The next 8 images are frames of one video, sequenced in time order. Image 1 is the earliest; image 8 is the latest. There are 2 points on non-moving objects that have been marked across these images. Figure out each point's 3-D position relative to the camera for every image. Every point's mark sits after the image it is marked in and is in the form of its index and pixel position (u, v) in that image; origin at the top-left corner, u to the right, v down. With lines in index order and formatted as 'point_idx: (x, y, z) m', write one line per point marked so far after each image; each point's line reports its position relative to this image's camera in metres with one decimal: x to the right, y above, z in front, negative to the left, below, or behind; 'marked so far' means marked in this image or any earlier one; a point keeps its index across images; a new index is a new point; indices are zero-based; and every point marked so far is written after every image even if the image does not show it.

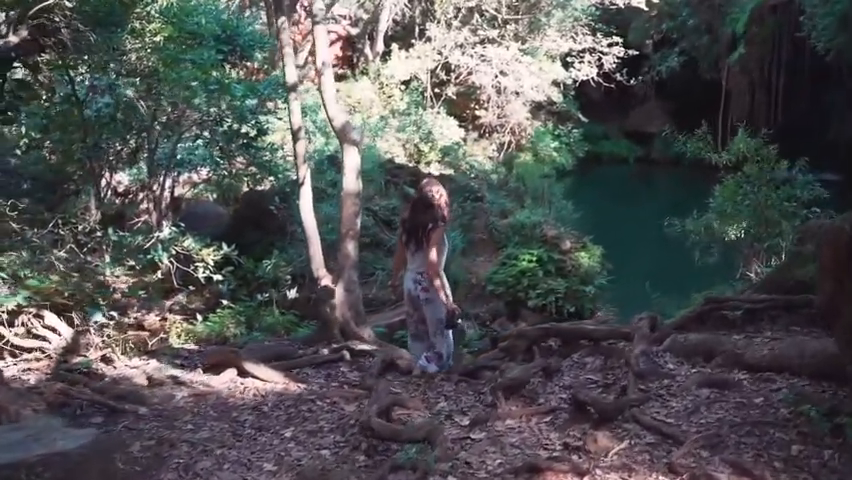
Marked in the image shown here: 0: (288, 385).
0: (-1.0, -1.0, +5.5) m
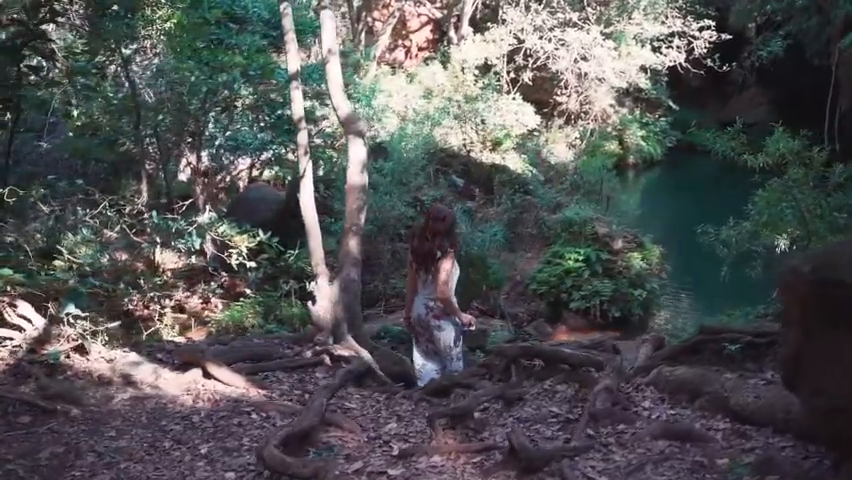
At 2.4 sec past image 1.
0: (-1.2, -1.0, +5.2) m
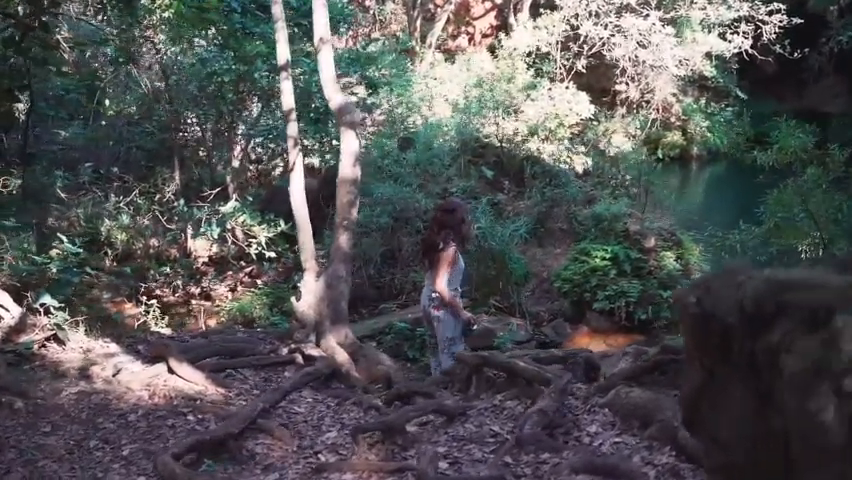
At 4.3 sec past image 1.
0: (-1.4, -1.0, +5.1) m
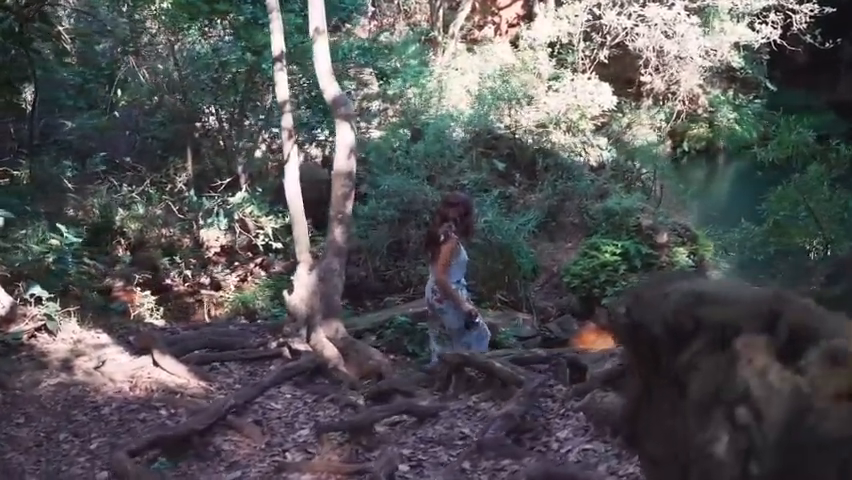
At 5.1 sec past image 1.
0: (-1.5, -0.9, +5.1) m
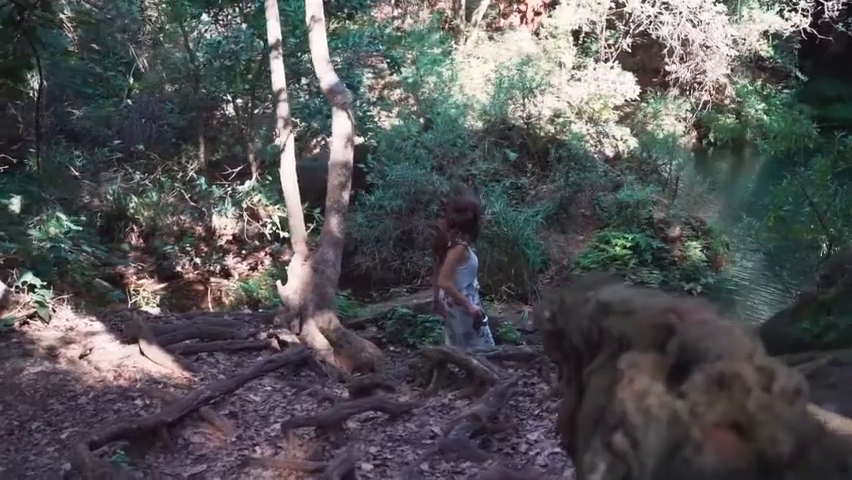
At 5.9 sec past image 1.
0: (-1.6, -0.9, +5.1) m
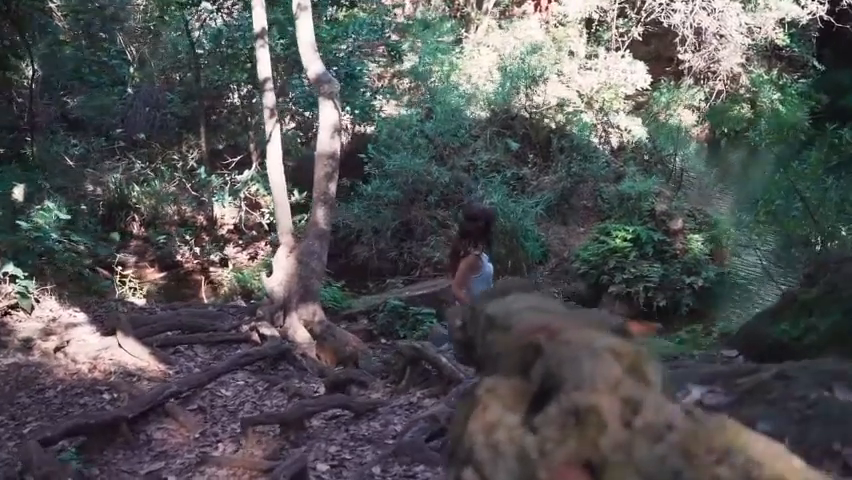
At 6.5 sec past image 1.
0: (-1.8, -0.8, +5.1) m
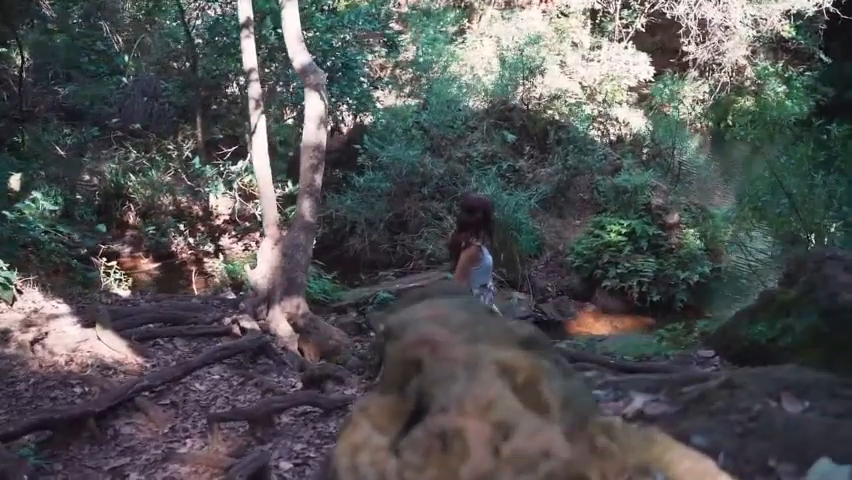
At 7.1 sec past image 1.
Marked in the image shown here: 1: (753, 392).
0: (-1.9, -0.7, +5.0) m
1: (+0.8, -0.4, +2.0) m
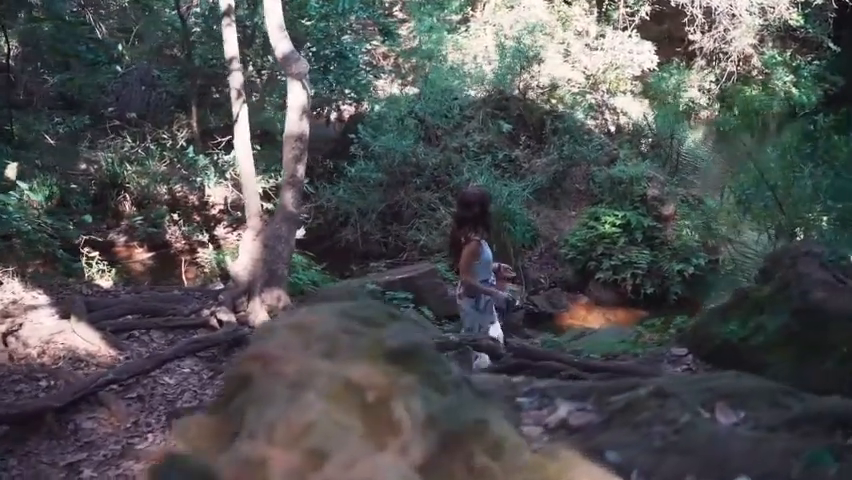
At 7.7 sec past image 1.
0: (-2.1, -0.7, +5.0) m
1: (+0.6, -0.4, +1.9) m
